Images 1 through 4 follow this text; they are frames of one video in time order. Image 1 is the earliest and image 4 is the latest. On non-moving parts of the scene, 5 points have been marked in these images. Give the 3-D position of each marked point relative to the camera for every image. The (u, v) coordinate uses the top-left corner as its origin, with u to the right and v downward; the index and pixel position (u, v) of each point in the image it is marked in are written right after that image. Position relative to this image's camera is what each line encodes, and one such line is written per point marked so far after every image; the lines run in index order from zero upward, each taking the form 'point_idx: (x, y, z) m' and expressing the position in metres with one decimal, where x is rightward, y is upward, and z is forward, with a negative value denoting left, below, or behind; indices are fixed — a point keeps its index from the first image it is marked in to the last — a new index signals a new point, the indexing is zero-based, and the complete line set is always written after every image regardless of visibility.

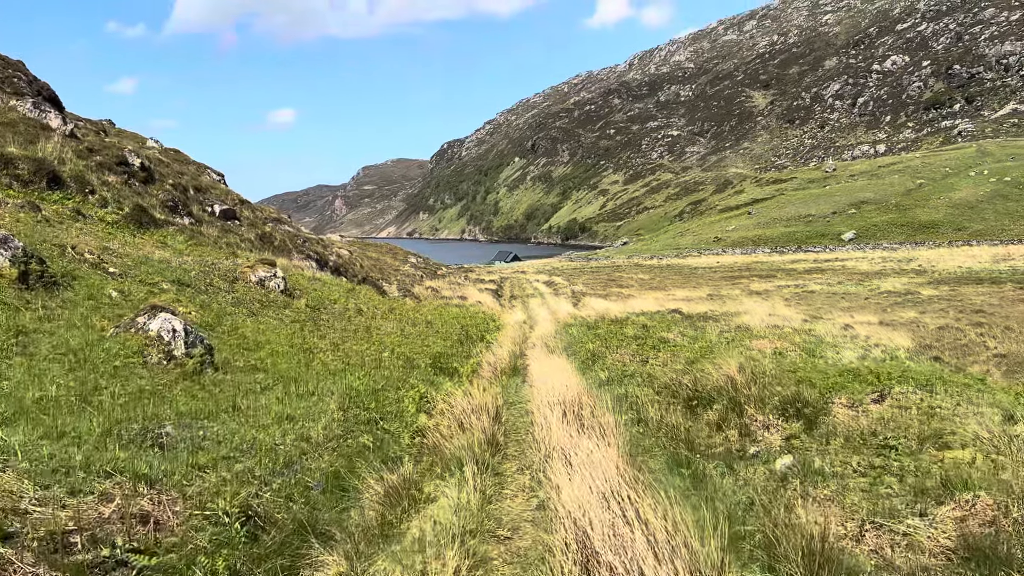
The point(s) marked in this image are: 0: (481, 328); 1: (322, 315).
0: (-0.7, -0.9, +19.4) m
1: (-3.5, -0.5, +15.3) m
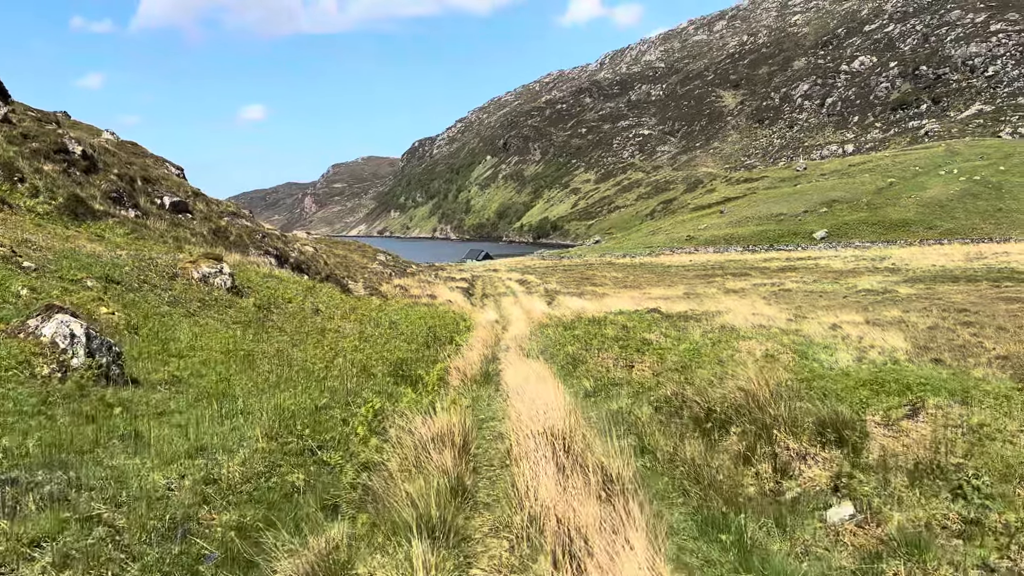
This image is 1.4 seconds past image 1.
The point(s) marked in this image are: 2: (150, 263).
0: (-1.4, -0.9, +18.0) m
1: (-4.0, -0.5, +13.7) m
2: (-6.4, +0.4, +14.4) m
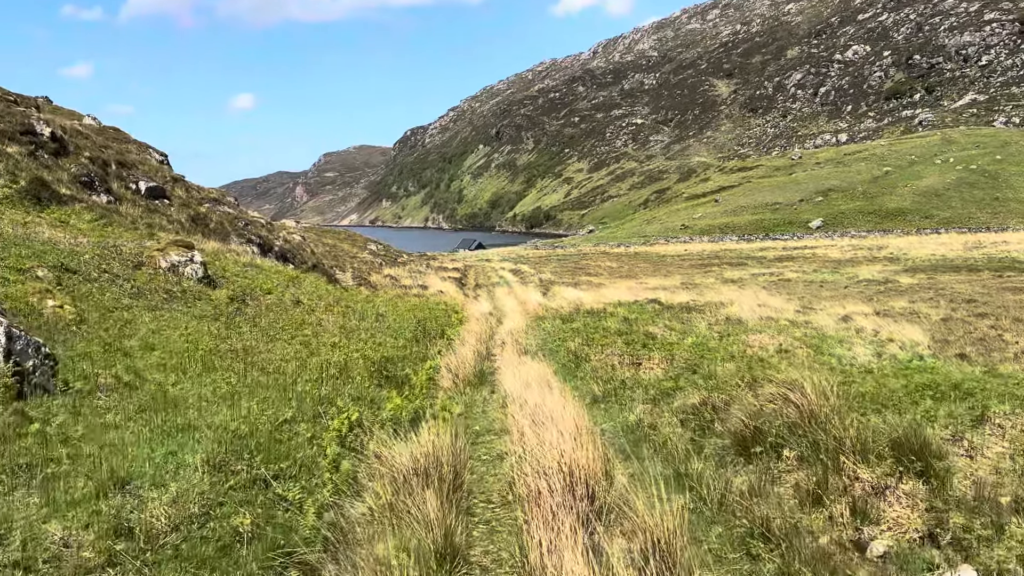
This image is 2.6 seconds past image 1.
0: (-1.5, -0.7, +16.9) m
1: (-4.1, -0.3, +12.6) m
2: (-6.5, +0.6, +13.3) m
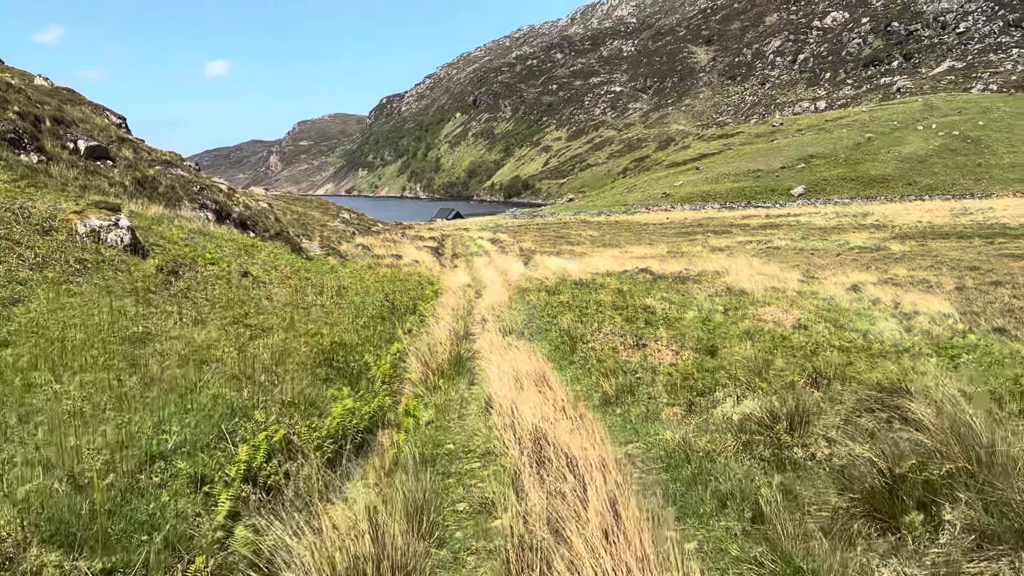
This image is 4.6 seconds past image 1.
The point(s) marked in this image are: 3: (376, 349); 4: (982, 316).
0: (-1.8, -0.1, +14.9) m
1: (-4.3, +0.1, +10.6) m
2: (-6.7, +1.0, +11.2) m
3: (-1.4, -0.6, +8.4) m
4: (+8.3, -0.5, +14.4) m
